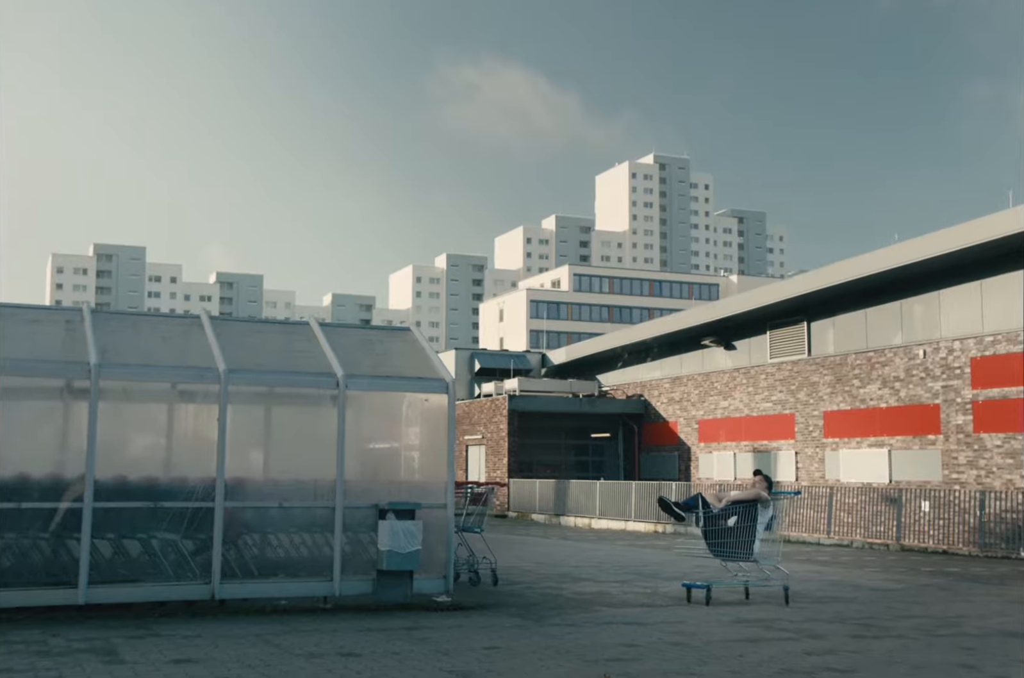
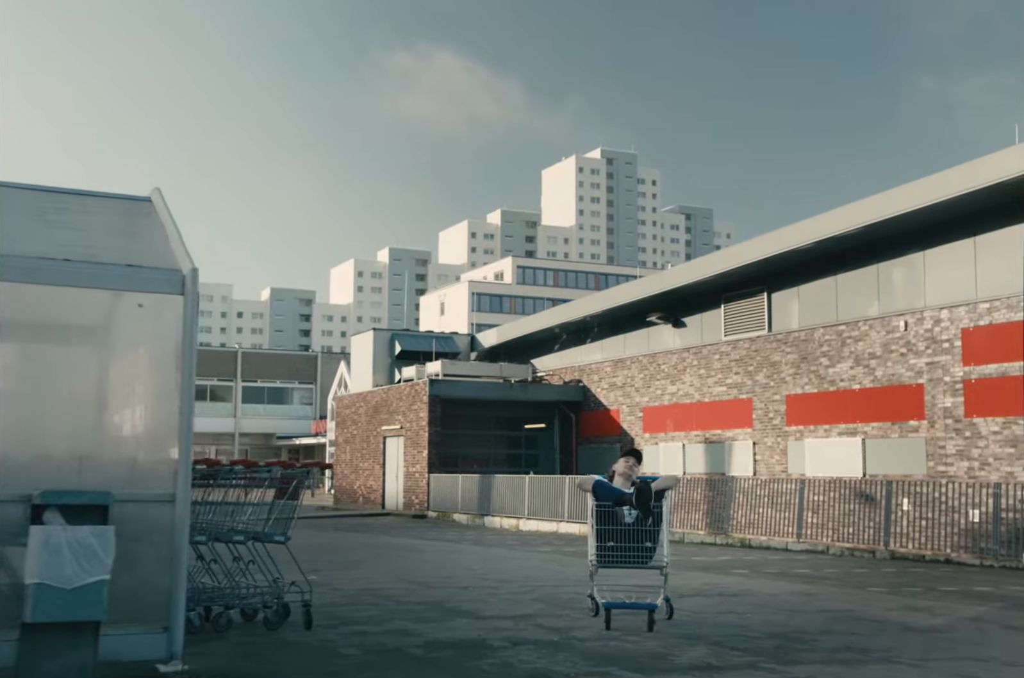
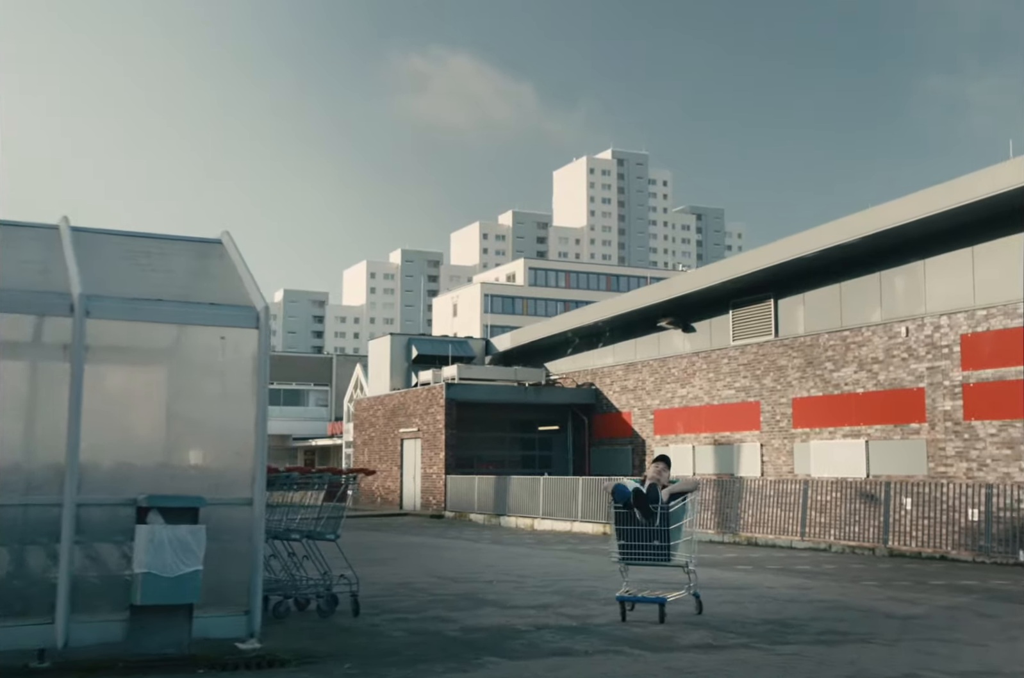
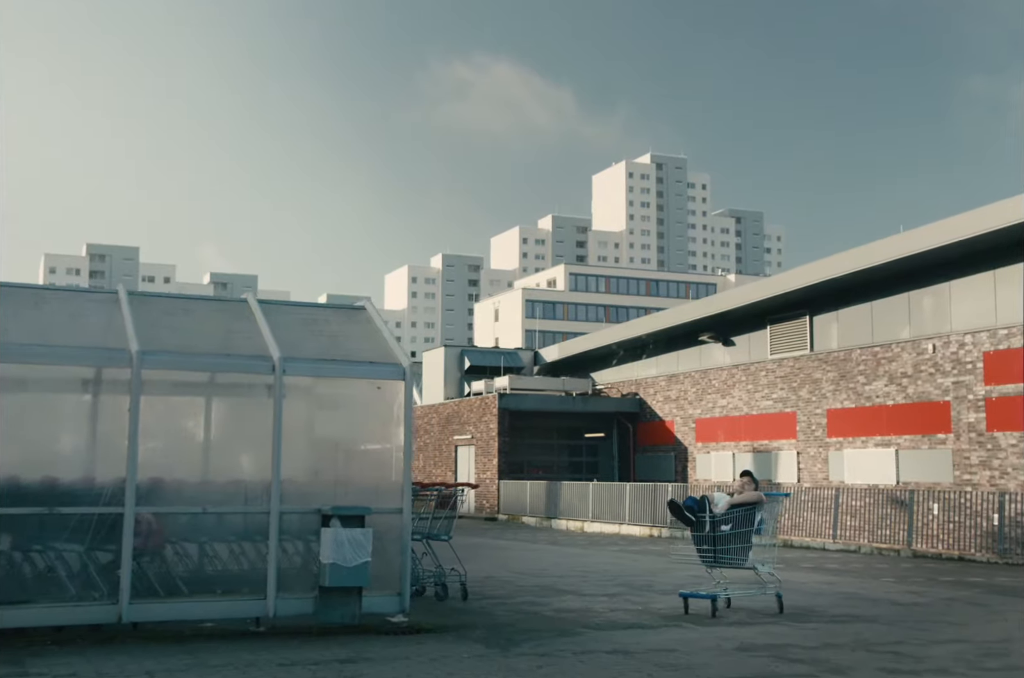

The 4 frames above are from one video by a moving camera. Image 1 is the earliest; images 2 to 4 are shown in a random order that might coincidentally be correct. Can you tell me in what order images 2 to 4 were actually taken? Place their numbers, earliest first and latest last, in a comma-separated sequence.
4, 3, 2
